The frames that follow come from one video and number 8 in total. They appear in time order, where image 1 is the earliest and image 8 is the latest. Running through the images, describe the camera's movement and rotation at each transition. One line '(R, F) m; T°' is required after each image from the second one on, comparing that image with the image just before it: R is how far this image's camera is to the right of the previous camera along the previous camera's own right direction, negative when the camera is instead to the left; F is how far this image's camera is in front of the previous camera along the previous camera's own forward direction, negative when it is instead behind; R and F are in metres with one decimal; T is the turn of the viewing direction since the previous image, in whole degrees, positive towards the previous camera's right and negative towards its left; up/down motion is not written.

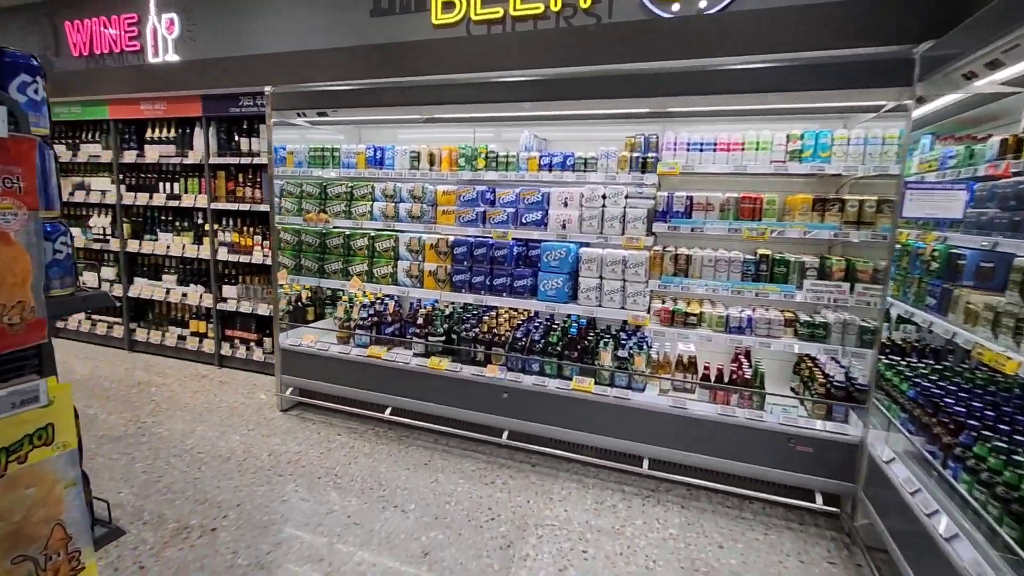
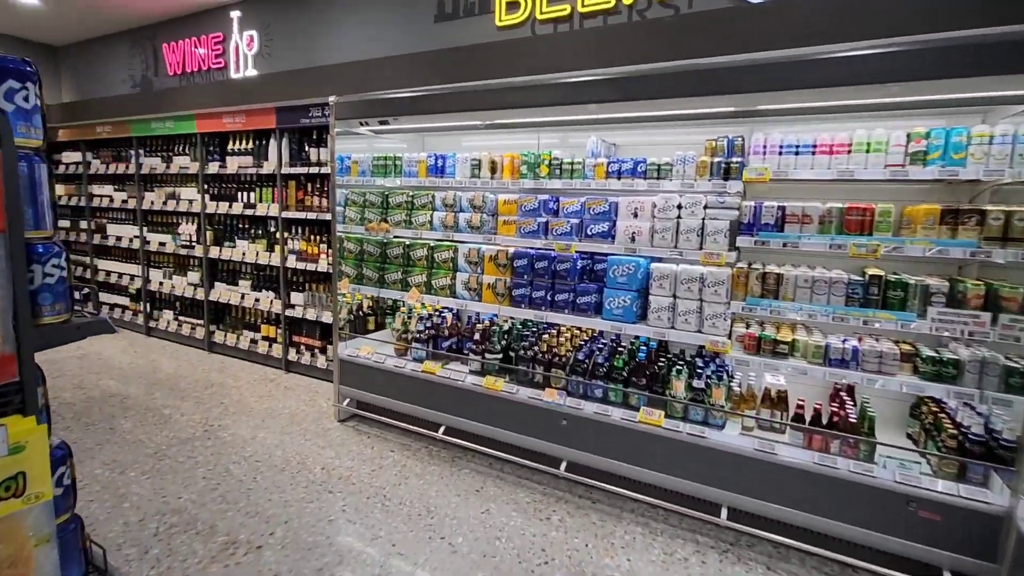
(0.0, +0.2) m; -8°
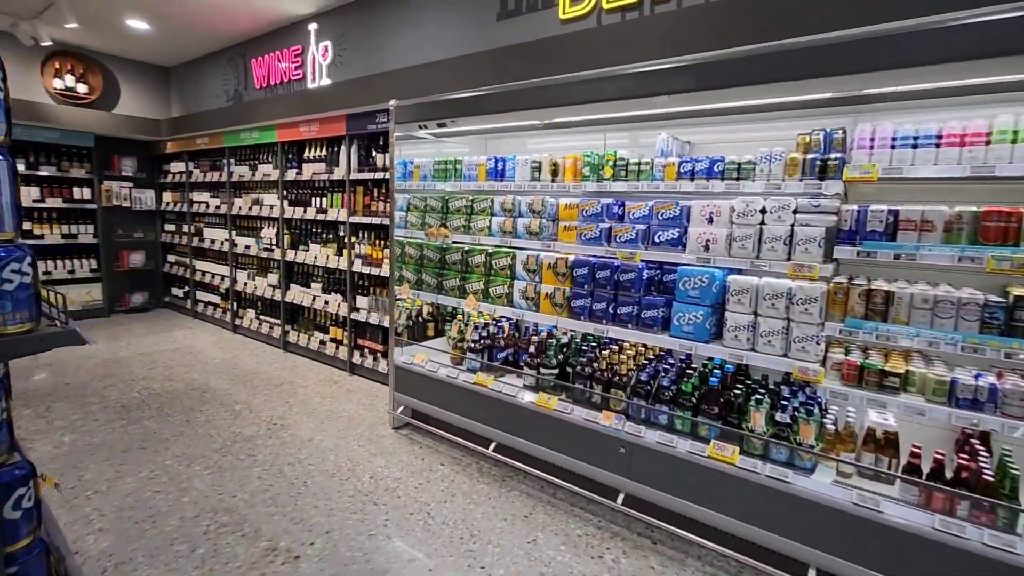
(+0.1, +0.2) m; -9°
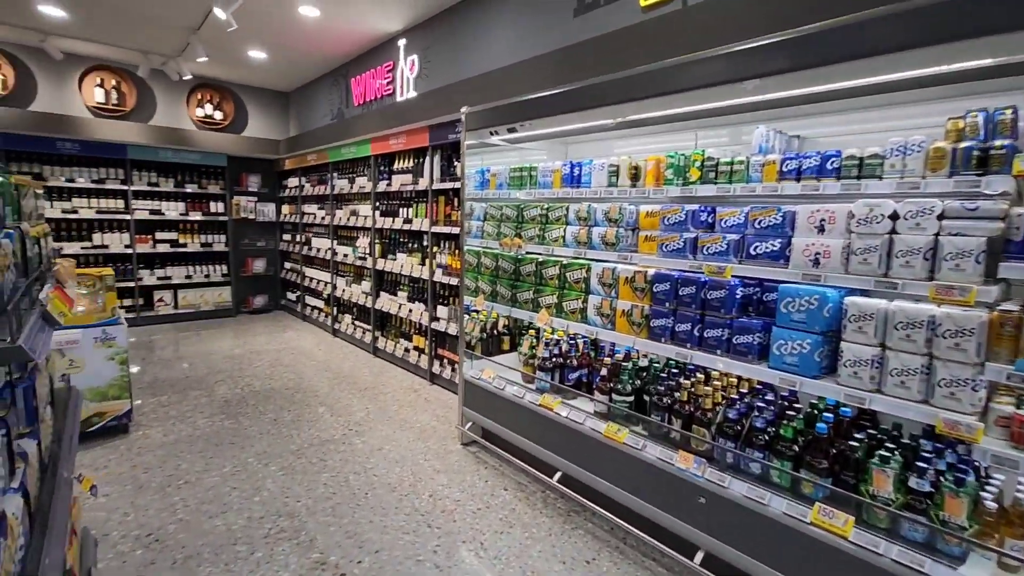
(+0.2, +0.2) m; -12°
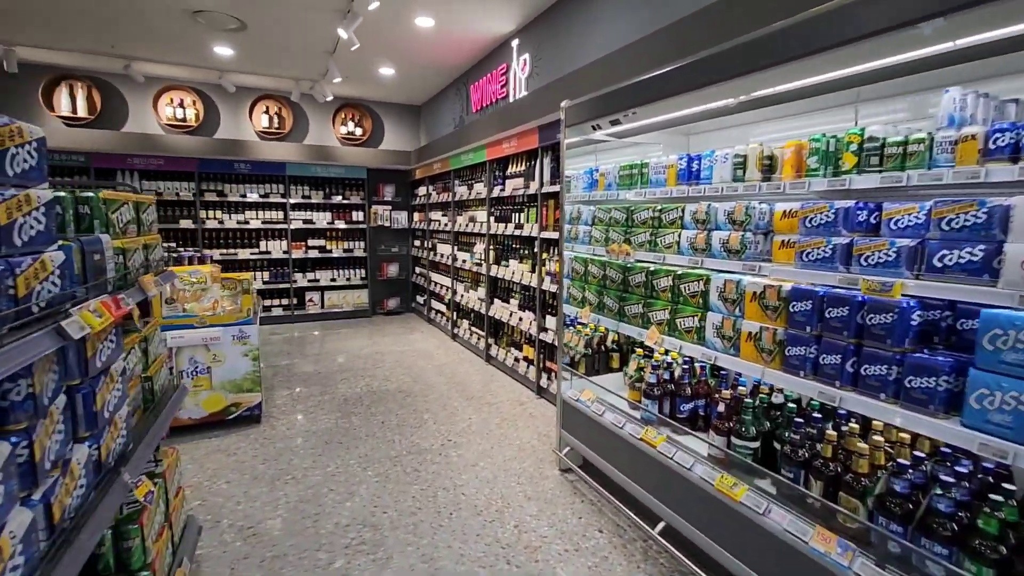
(+0.2, +0.3) m; -16°
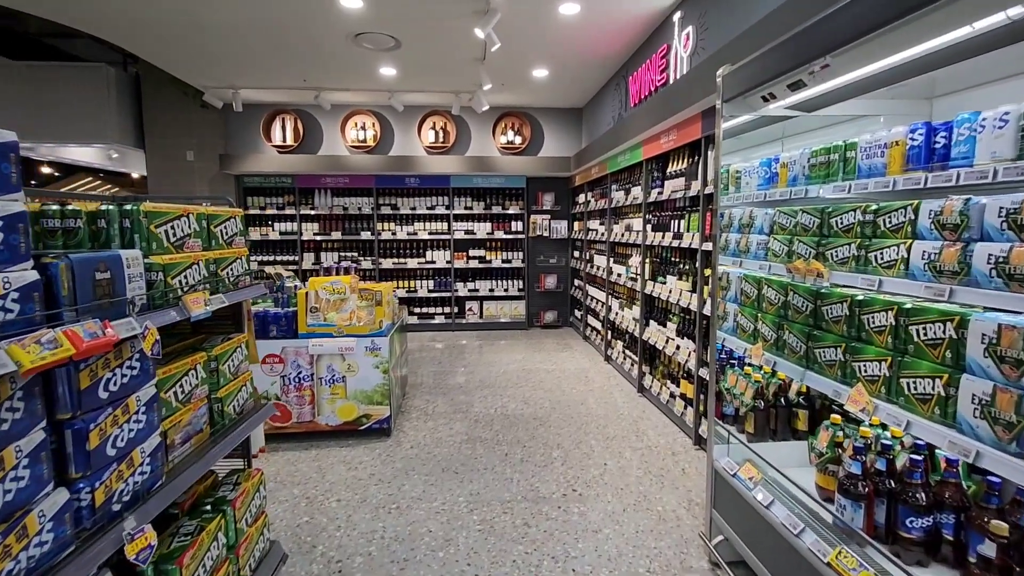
(+0.2, +0.6) m; -21°
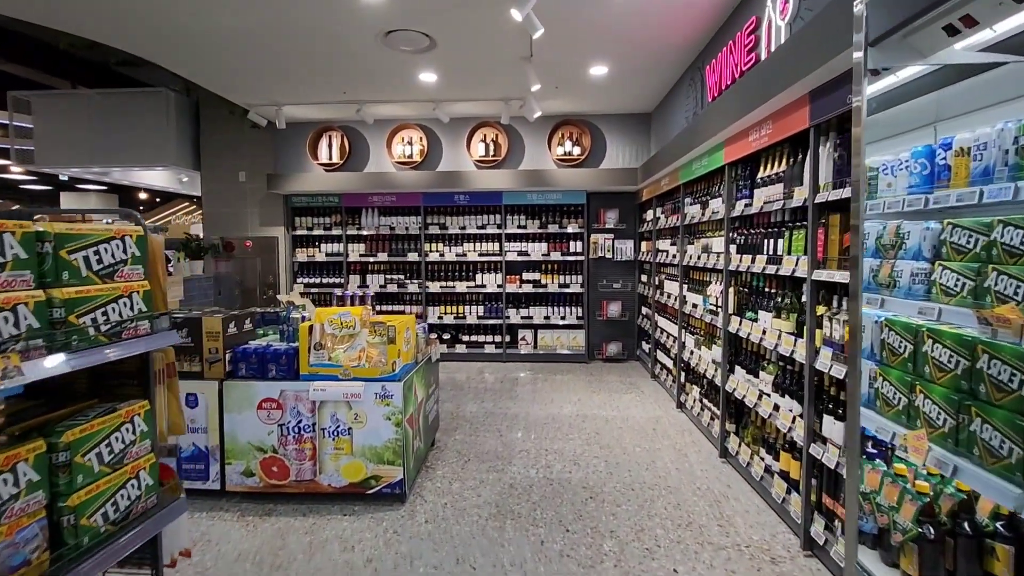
(+0.2, +0.7) m; -8°
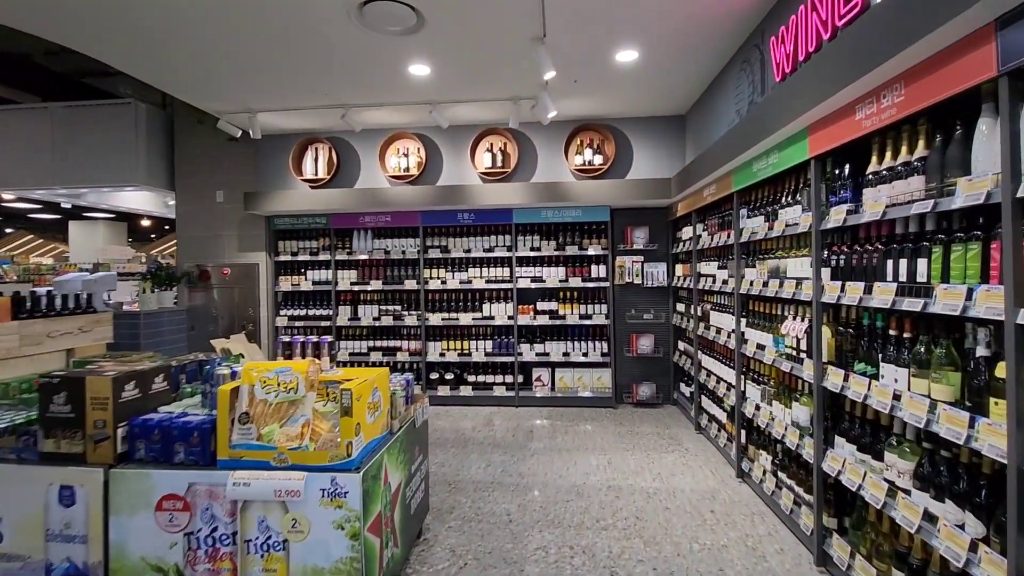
(0.0, +0.9) m; -2°
